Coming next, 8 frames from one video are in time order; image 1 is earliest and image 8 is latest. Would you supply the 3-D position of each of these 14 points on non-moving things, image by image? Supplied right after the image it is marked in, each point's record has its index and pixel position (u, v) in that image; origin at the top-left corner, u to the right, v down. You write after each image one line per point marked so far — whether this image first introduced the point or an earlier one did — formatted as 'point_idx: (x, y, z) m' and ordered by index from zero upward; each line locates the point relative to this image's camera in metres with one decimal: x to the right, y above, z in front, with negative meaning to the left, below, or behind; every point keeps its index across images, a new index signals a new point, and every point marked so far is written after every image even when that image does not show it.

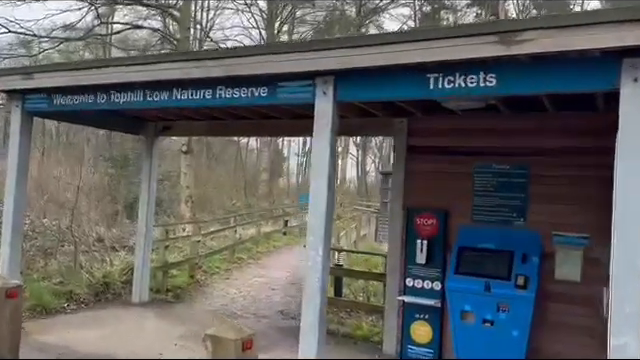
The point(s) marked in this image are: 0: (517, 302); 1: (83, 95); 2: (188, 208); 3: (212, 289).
0: (+2.2, -1.3, +6.0) m
1: (-3.0, +1.1, +6.8) m
2: (-4.5, -0.9, +18.1) m
3: (-2.1, -2.1, +10.5) m
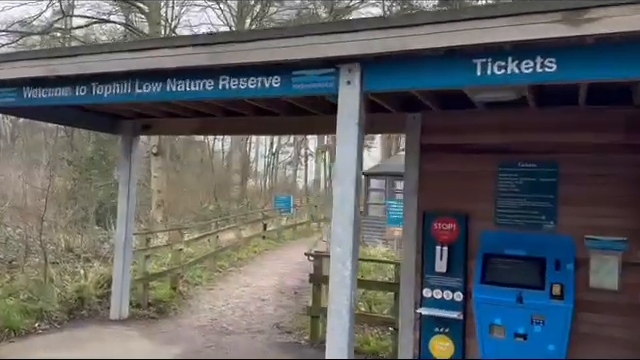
0: (+2.3, -1.3, +5.4) m
1: (-2.9, +1.0, +6.0) m
2: (-5.1, -1.0, +17.1) m
3: (-2.2, -2.2, +9.6) m
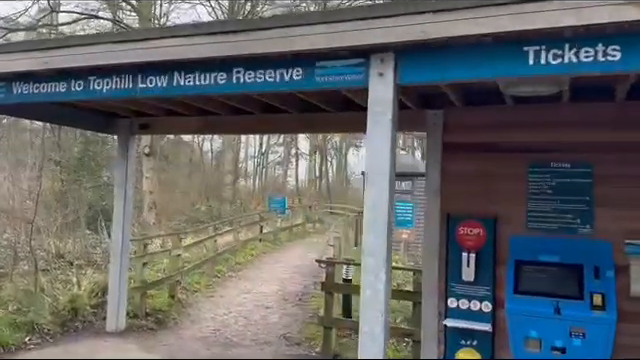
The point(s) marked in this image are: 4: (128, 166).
0: (+2.5, -1.4, +5.0) m
1: (-2.7, +1.0, +5.4) m
2: (-5.1, -1.1, +16.5) m
3: (-2.1, -2.2, +9.1) m
4: (-2.9, +0.2, +8.1) m
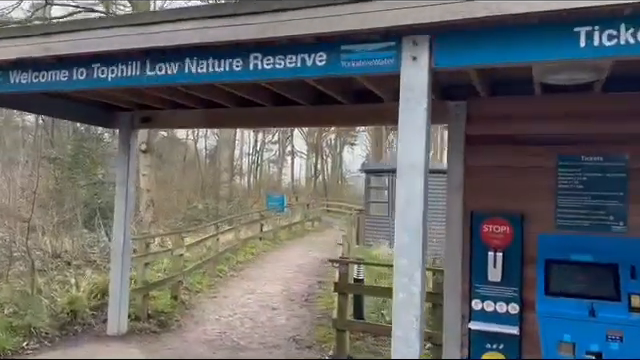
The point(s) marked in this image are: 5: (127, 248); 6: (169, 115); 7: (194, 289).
0: (+2.7, -1.3, +4.7) m
1: (-2.5, +1.0, +5.1) m
2: (-5.1, -1.0, +16.2) m
3: (-1.9, -2.1, +8.8) m
4: (-2.7, +0.3, +7.7) m
5: (-2.7, -1.0, +7.7) m
6: (-2.1, +0.9, +7.5) m
7: (-2.3, -2.0, +9.9) m
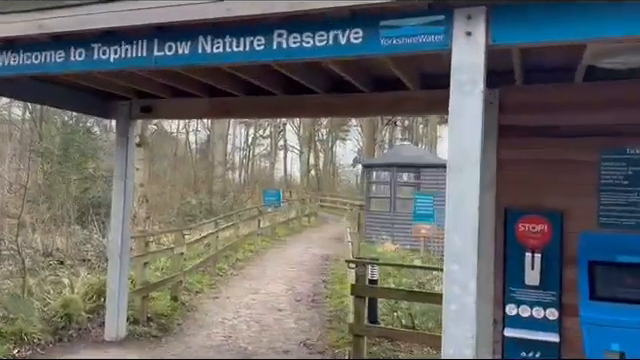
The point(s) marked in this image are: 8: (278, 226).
0: (+2.9, -1.3, +4.3) m
1: (-2.3, +1.1, +4.5) m
2: (-5.1, -0.8, +15.6) m
3: (-1.8, -2.1, +8.3) m
4: (-2.5, +0.3, +7.2) m
5: (-2.6, -0.9, +7.1) m
6: (-1.9, +1.0, +6.9) m
7: (-2.2, -1.9, +9.4) m
8: (-1.4, -1.6, +18.6) m
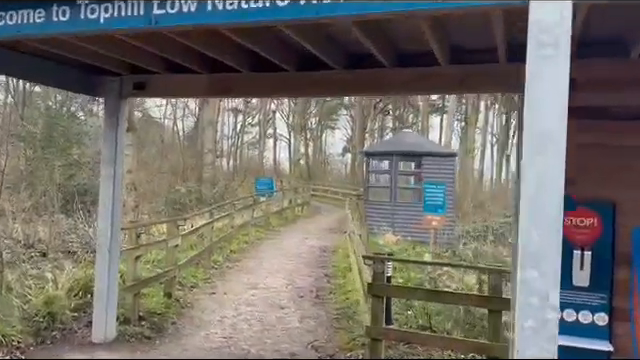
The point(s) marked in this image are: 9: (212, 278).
0: (+3.1, -1.2, +3.8) m
1: (-2.1, +1.2, +3.8) m
2: (-5.1, -0.5, +14.8) m
3: (-1.7, -1.9, +7.6) m
4: (-2.4, +0.5, +6.5) m
5: (-2.4, -0.7, +6.5) m
6: (-1.8, +1.1, +6.2) m
7: (-2.1, -1.7, +8.7) m
8: (-1.6, -1.2, +17.9) m
9: (-1.9, -1.7, +9.5) m
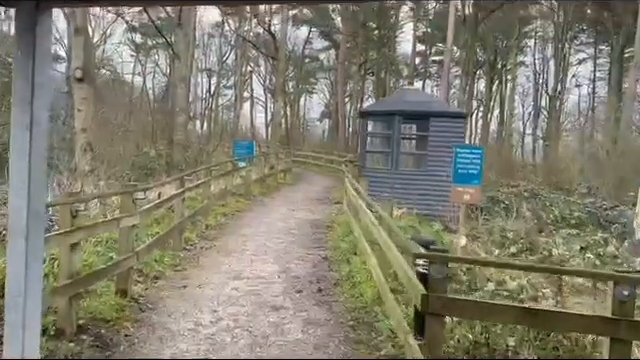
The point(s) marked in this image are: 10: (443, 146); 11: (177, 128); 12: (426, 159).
0: (+3.4, -1.0, +2.0) m
1: (-1.8, +1.4, +1.6) m
2: (-5.4, +0.4, +12.5) m
3: (-1.6, -1.4, +5.6) m
4: (-2.2, +0.9, +4.3) m
5: (-2.3, -0.3, +4.3) m
6: (-1.6, +1.5, +4.0) m
7: (-2.1, -1.2, +6.7) m
8: (-2.0, -0.1, +15.8) m
9: (-1.9, -1.2, +7.4) m
10: (+3.4, +0.9, +14.3) m
11: (-4.7, +1.7, +17.7) m
12: (+3.0, +0.6, +14.5) m
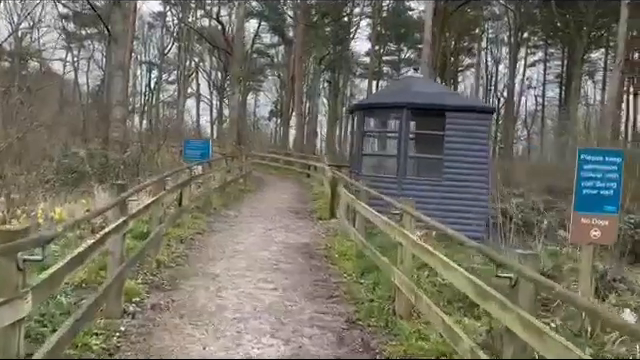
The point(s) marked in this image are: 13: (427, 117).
0: (+4.3, -1.2, -0.6) m
1: (-0.8, +1.2, -1.5) m
2: (-5.5, +0.2, +9.0) m
3: (-1.1, -1.6, +2.6) m
4: (-1.6, +0.7, +1.1) m
5: (-1.6, -0.5, +1.2) m
6: (-0.9, +1.3, +1.0) m
7: (-1.7, -1.4, +3.6) m
8: (-2.5, -0.3, +12.7) m
9: (-1.6, -1.4, +4.3) m
10: (+3.0, +0.7, +11.7) m
11: (-5.4, +1.5, +14.2) m
12: (+2.5, +0.4, +11.8) m
13: (+2.2, +1.3, +11.0) m
